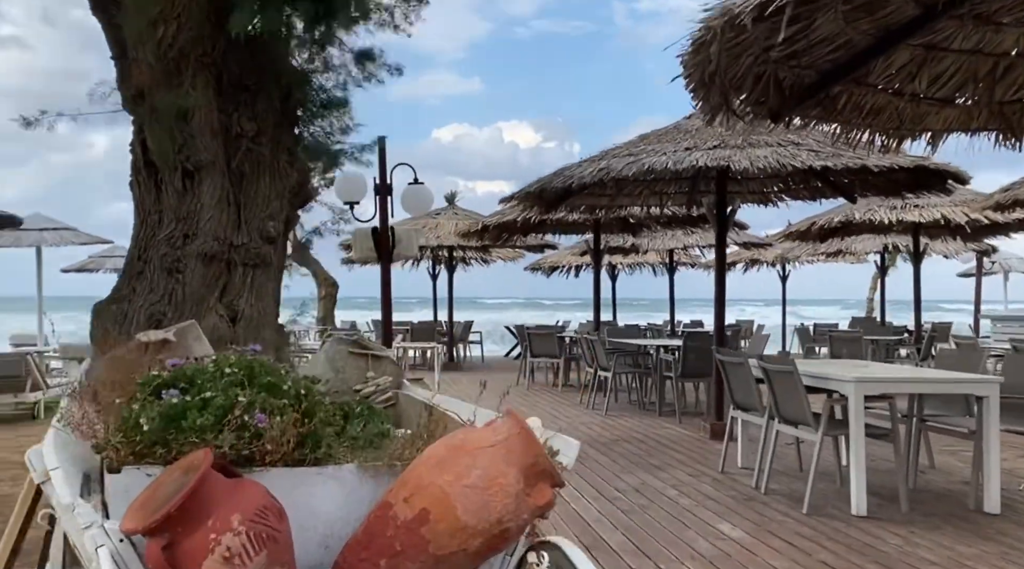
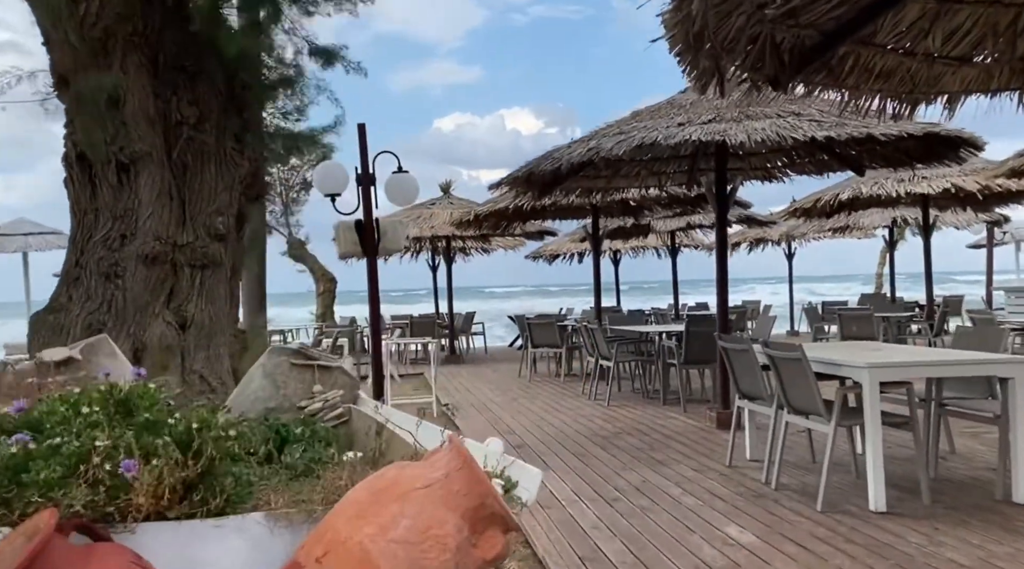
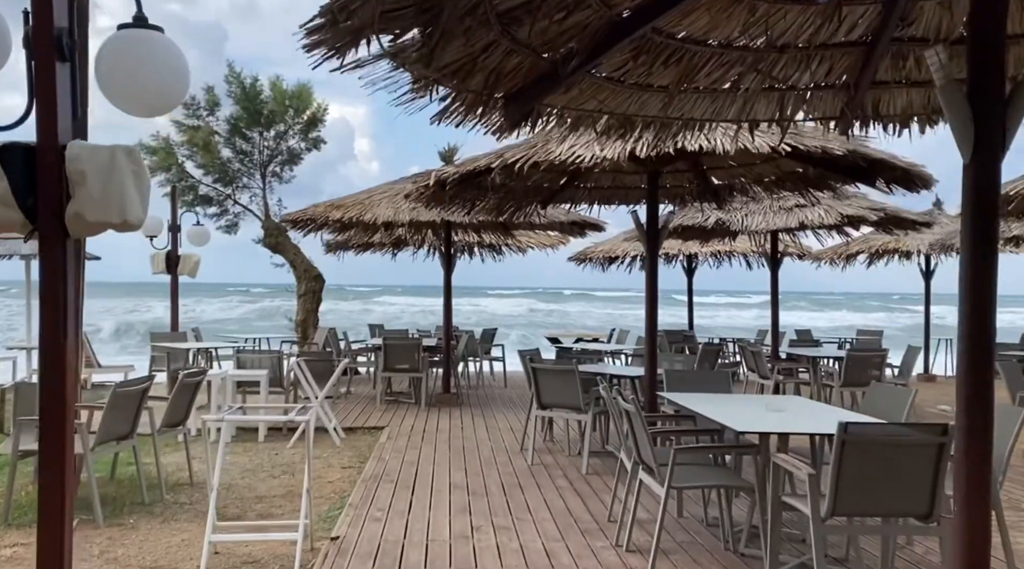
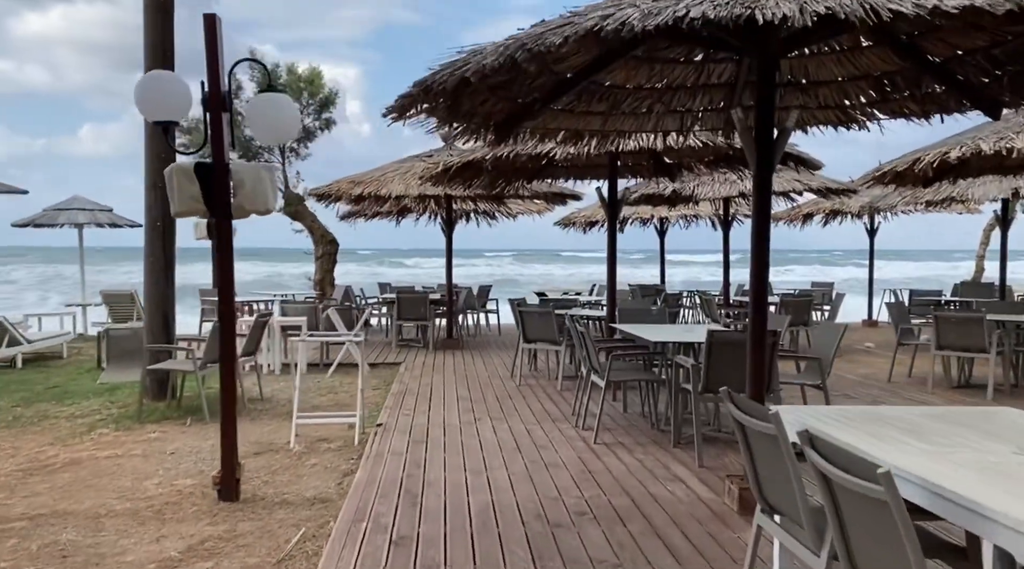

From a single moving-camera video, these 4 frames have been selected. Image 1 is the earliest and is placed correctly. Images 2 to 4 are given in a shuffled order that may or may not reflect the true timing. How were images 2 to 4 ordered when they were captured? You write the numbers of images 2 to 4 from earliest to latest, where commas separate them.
2, 4, 3
